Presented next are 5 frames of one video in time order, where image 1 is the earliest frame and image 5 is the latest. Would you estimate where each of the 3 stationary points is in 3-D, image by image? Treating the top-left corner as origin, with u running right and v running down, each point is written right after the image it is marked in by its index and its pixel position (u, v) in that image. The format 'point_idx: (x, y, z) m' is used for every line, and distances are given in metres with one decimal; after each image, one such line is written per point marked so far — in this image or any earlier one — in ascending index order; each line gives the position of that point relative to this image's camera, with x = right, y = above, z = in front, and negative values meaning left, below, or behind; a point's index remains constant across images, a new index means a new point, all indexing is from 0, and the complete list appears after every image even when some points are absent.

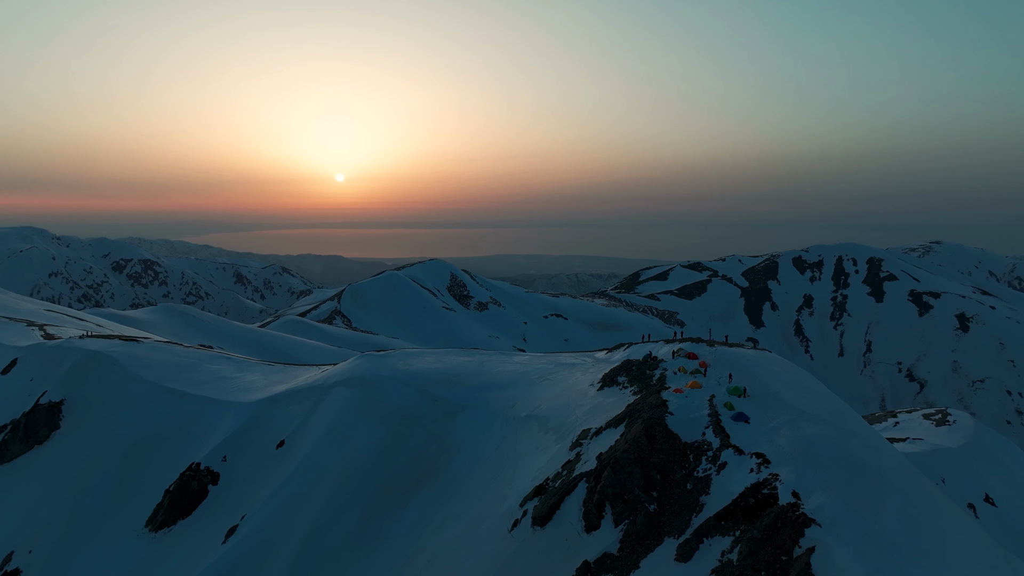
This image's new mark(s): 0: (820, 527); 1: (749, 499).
0: (+6.2, -4.8, +14.4) m
1: (+5.2, -4.6, +15.7) m
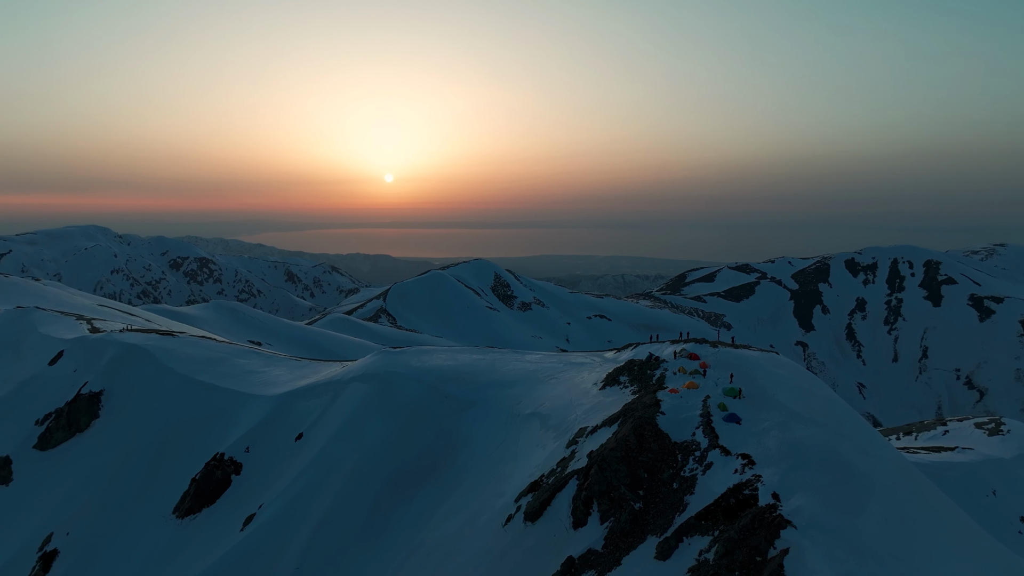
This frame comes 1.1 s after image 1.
0: (+5.7, -4.8, +14.3) m
1: (+4.8, -4.7, +15.7) m
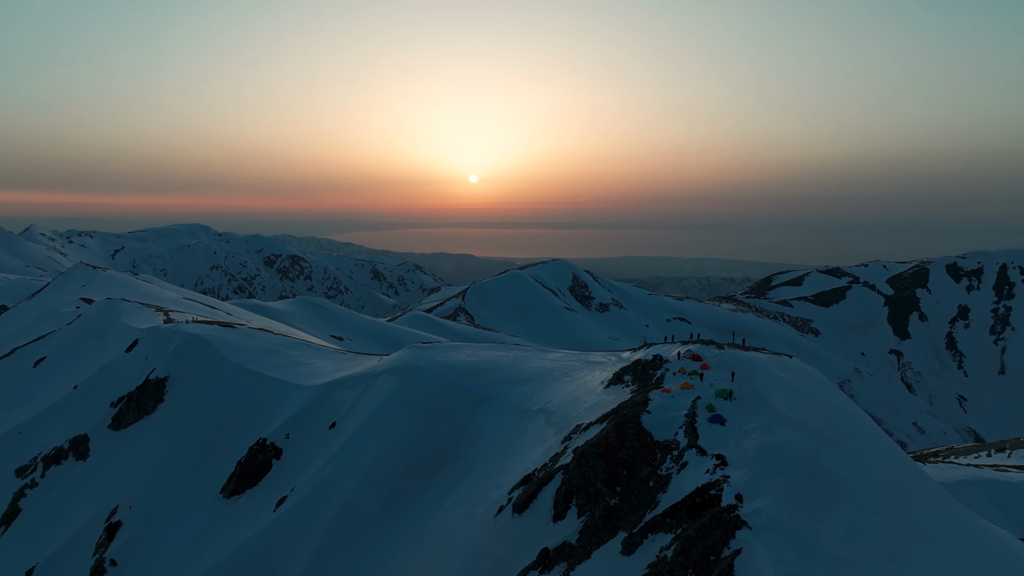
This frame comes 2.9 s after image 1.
0: (+4.8, -4.8, +14.3) m
1: (+4.1, -4.7, +15.7) m
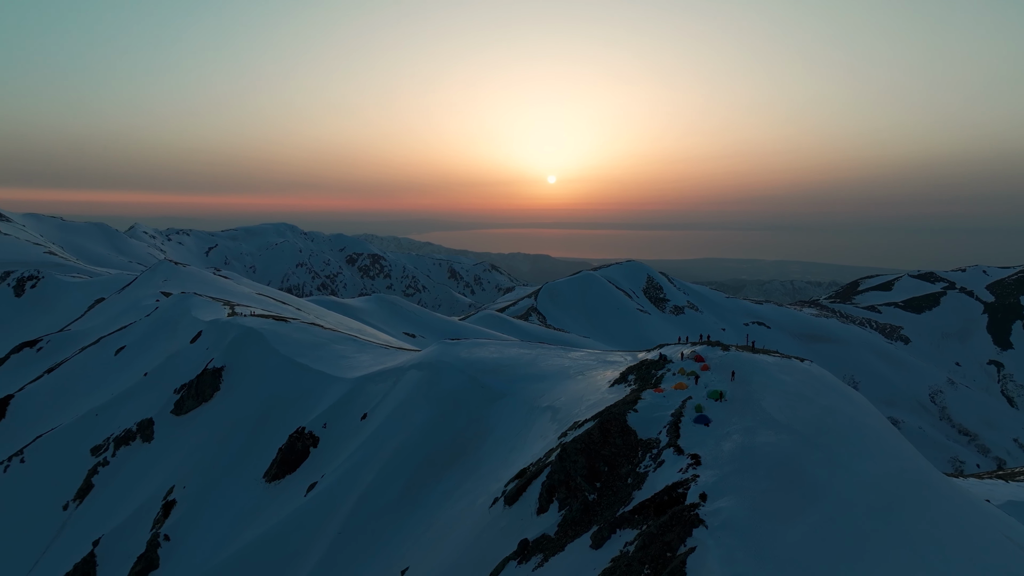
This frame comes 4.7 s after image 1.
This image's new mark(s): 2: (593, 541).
0: (+3.9, -4.8, +14.3) m
1: (+3.4, -4.6, +15.9) m
2: (+1.8, -5.7, +16.1) m
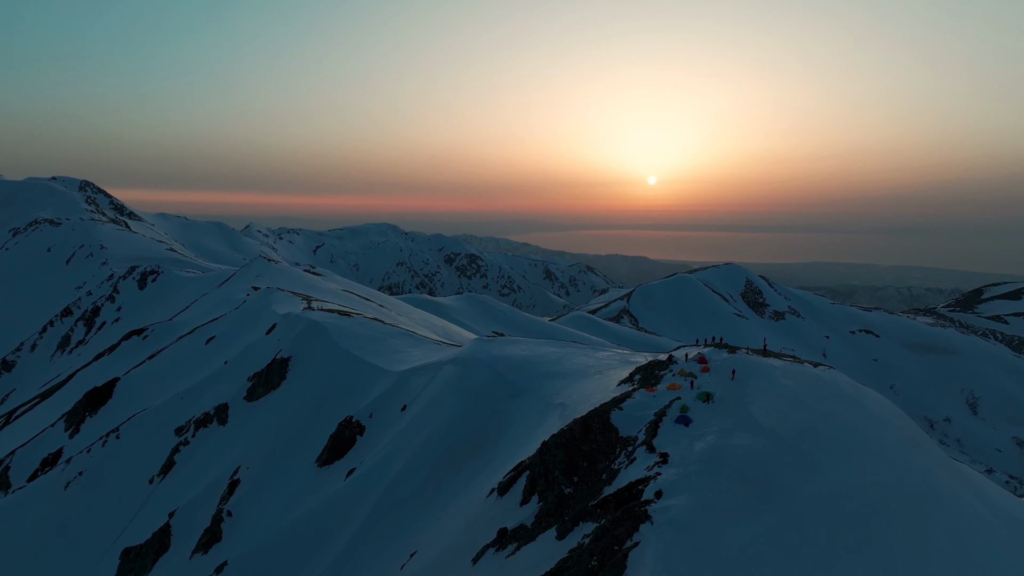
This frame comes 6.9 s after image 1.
0: (+2.9, -4.8, +14.5) m
1: (+2.6, -4.6, +16.1) m
2: (+1.0, -5.7, +16.6) m
